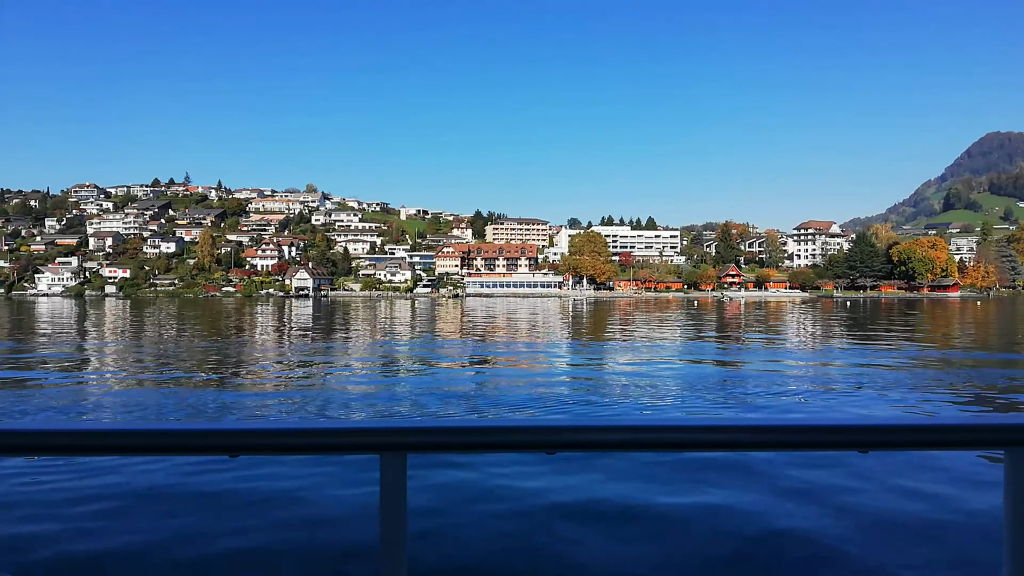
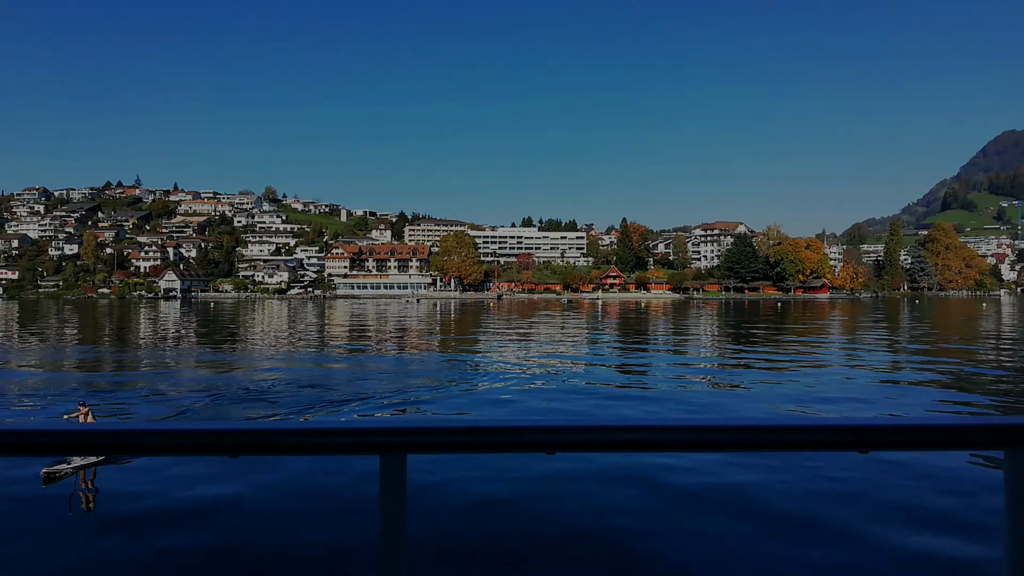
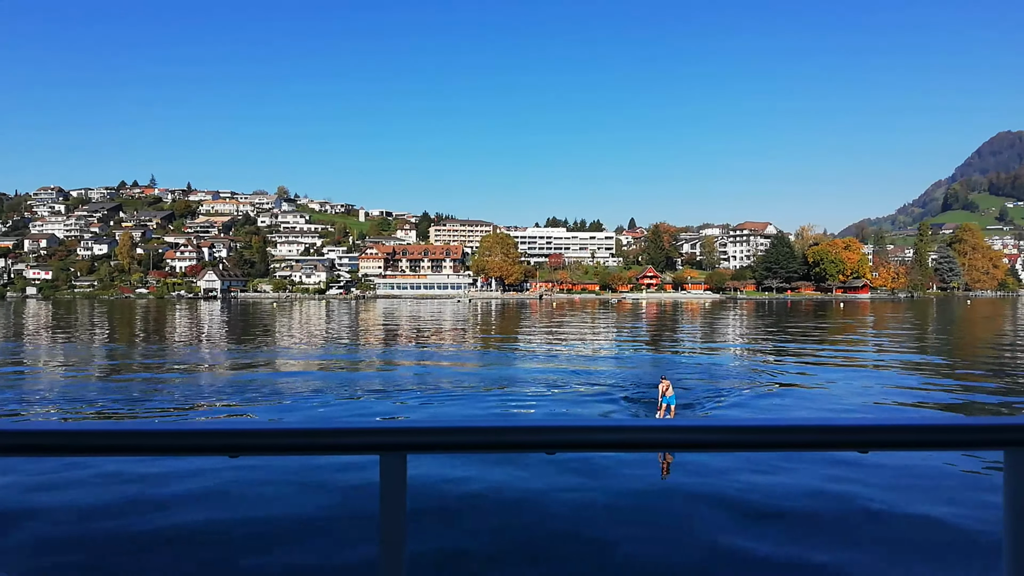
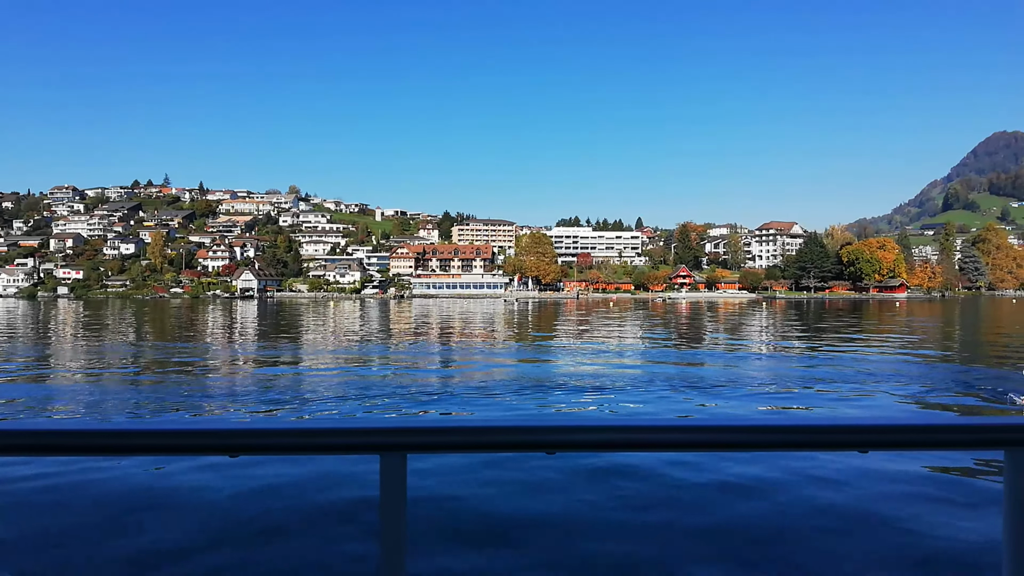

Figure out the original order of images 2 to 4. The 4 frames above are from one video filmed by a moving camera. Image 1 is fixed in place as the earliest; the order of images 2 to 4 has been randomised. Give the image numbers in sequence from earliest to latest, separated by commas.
4, 3, 2
